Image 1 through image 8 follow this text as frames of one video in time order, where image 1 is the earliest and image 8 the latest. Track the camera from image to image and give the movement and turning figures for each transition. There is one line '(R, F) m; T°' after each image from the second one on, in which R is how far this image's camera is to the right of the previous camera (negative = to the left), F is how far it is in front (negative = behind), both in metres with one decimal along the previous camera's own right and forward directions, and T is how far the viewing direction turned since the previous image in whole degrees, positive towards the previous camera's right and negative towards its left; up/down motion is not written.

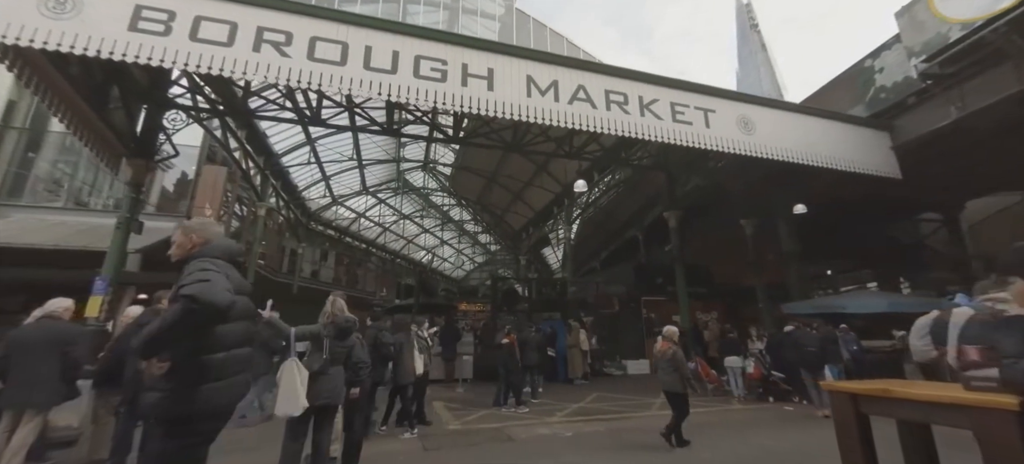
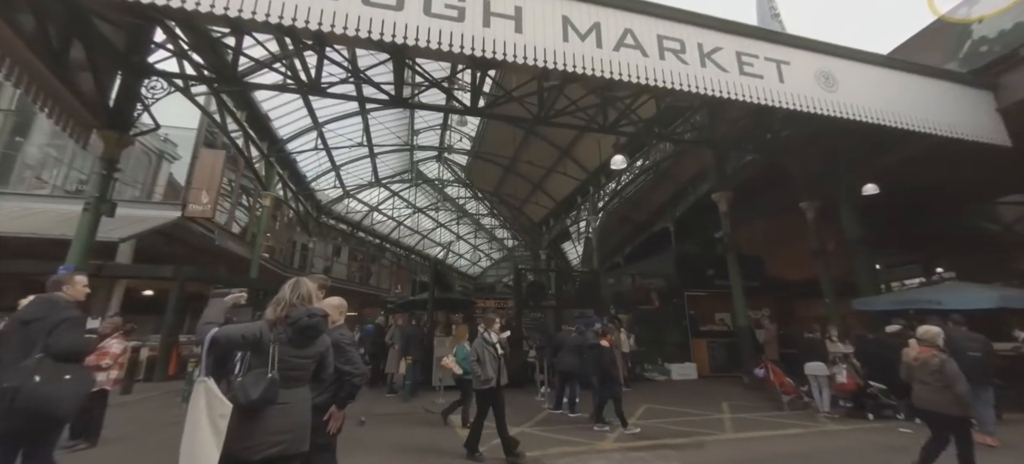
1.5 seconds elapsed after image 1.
(-0.3, +1.5) m; -2°
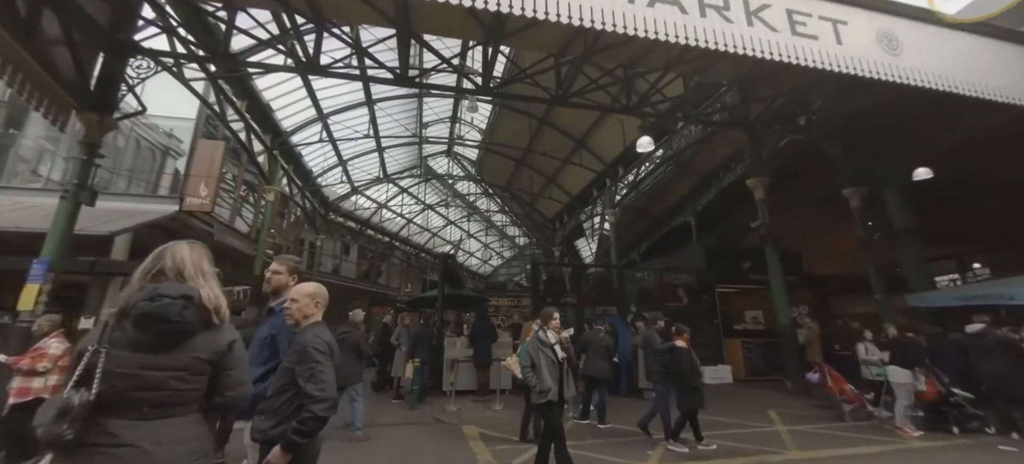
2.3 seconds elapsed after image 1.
(-0.1, +0.8) m; -2°
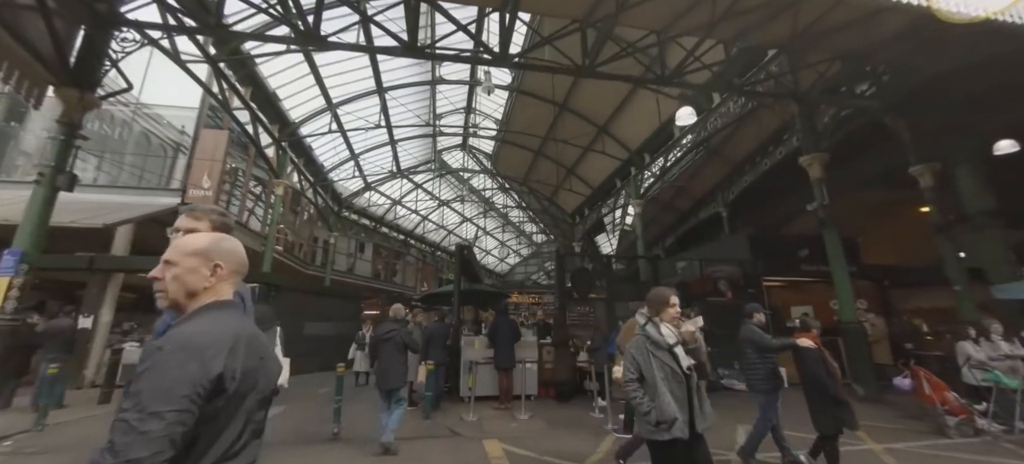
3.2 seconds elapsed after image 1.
(-0.2, +0.9) m; -2°
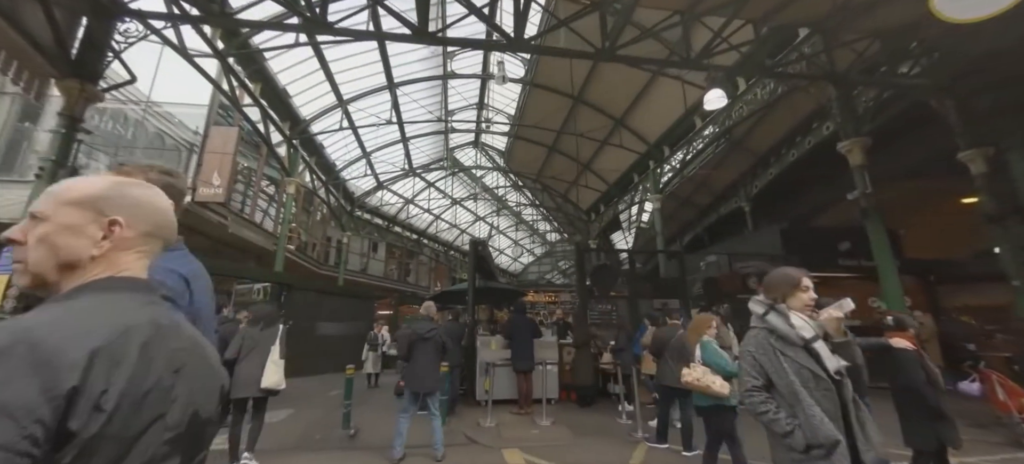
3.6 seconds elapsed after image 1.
(-0.1, +0.4) m; -2°
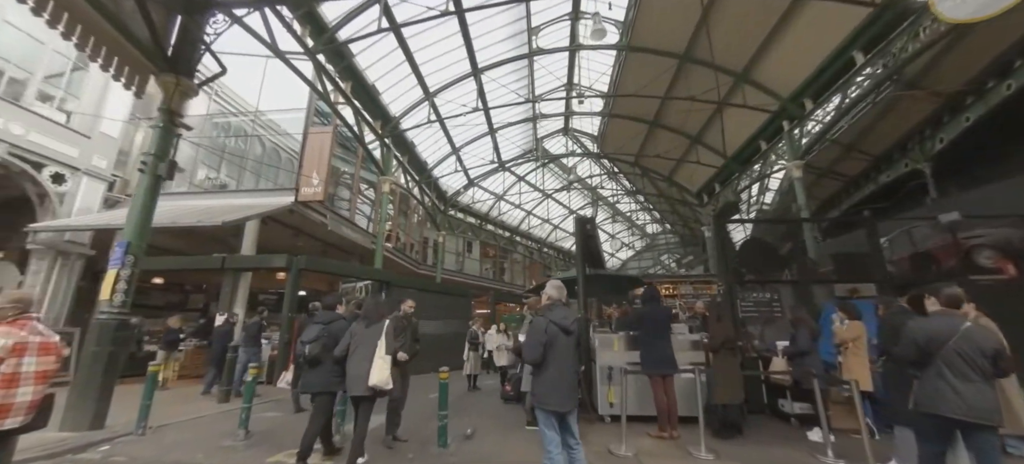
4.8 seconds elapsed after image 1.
(-0.4, +1.4) m; -13°
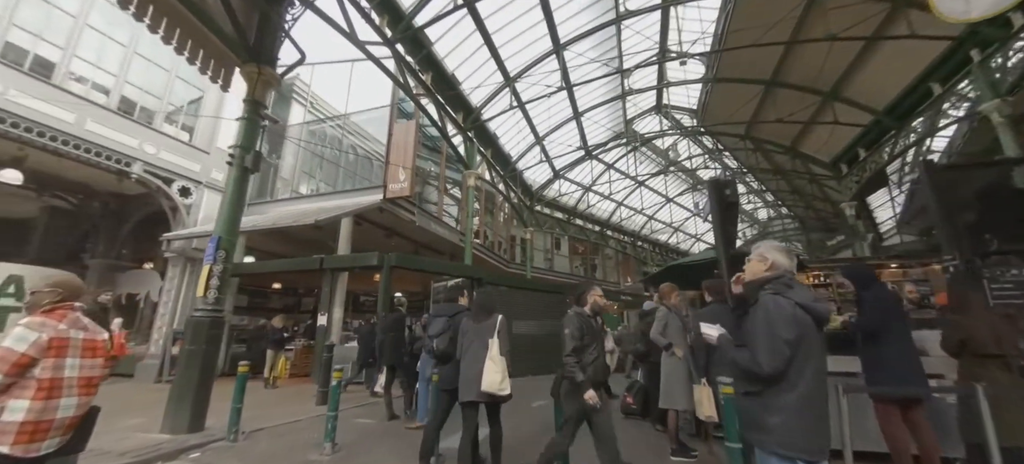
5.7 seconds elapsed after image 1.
(-0.4, +1.1) m; -12°
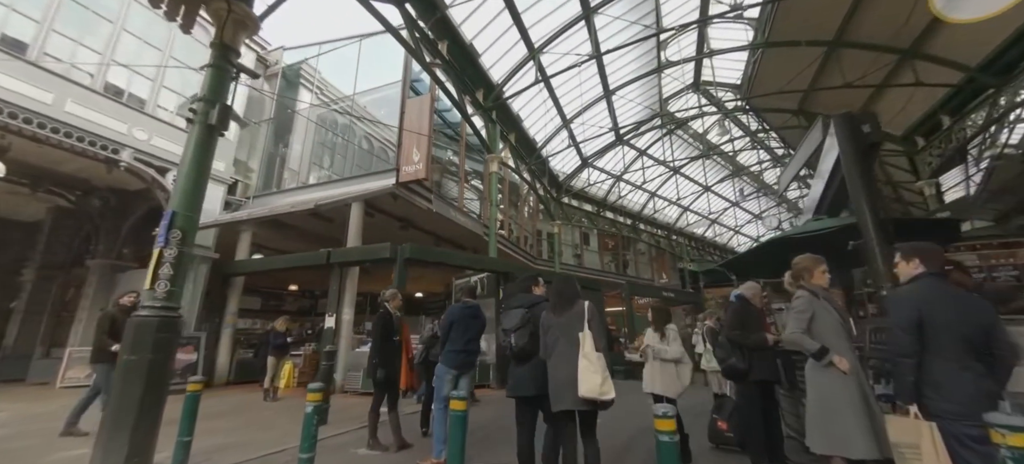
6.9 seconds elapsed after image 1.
(-0.2, +1.3) m; -3°
